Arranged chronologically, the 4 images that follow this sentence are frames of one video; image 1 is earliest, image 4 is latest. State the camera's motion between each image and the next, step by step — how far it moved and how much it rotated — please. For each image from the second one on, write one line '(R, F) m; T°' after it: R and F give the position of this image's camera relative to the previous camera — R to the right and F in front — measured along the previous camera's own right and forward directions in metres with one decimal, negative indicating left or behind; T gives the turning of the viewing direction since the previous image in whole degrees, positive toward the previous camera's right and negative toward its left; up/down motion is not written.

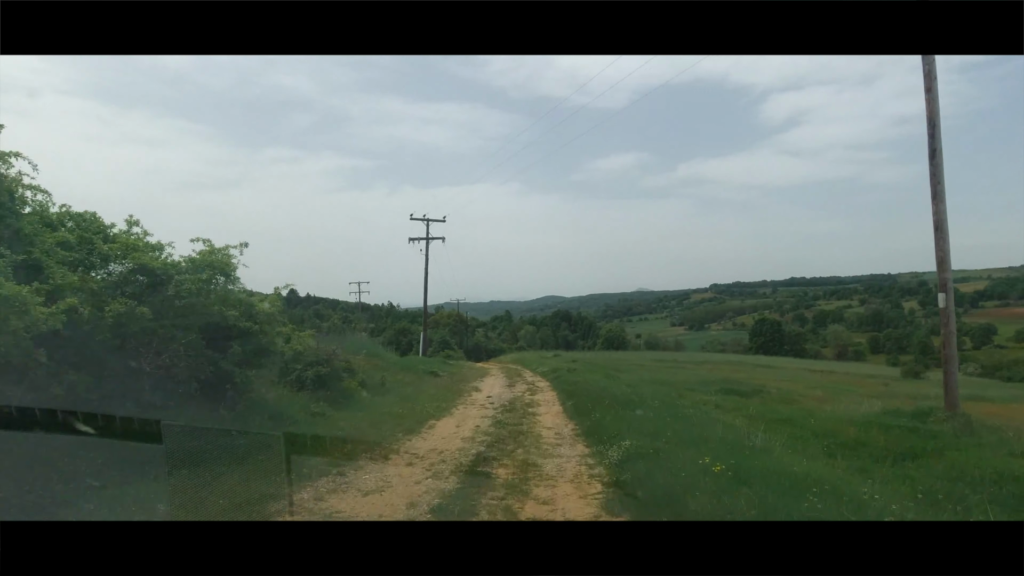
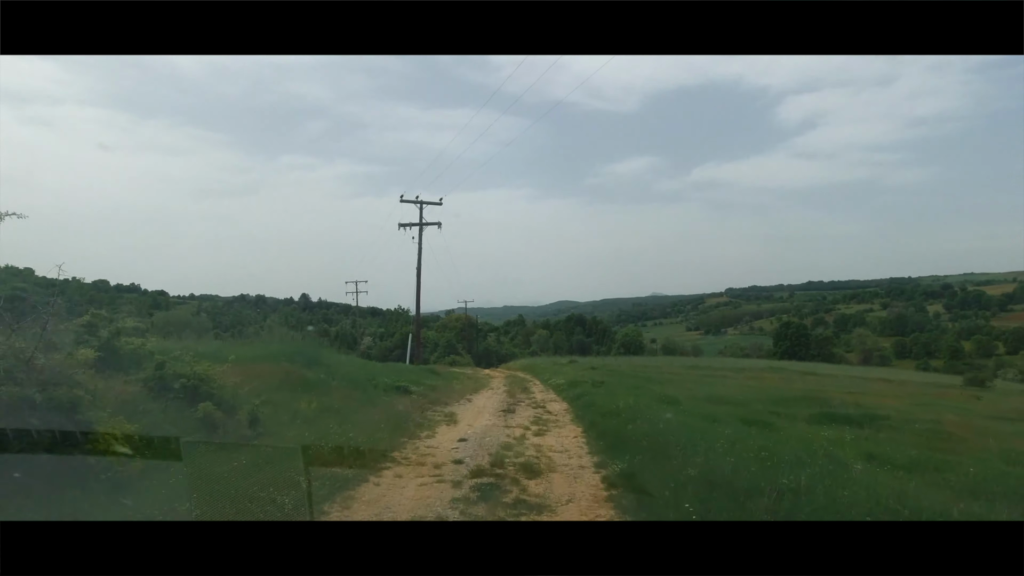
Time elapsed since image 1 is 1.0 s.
(0.0, +0.9) m; -1°
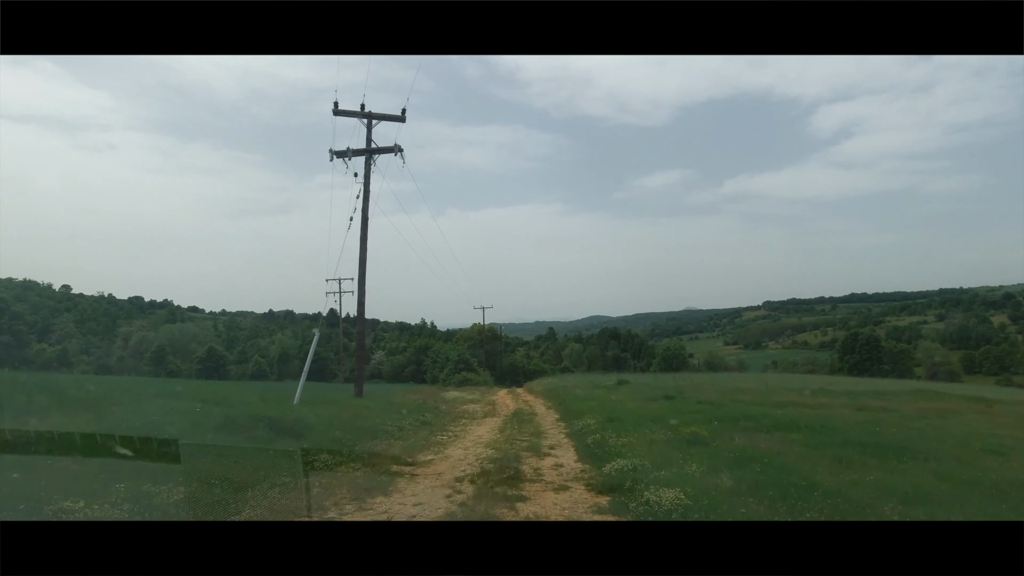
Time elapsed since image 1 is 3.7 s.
(+0.1, +2.2) m; -3°
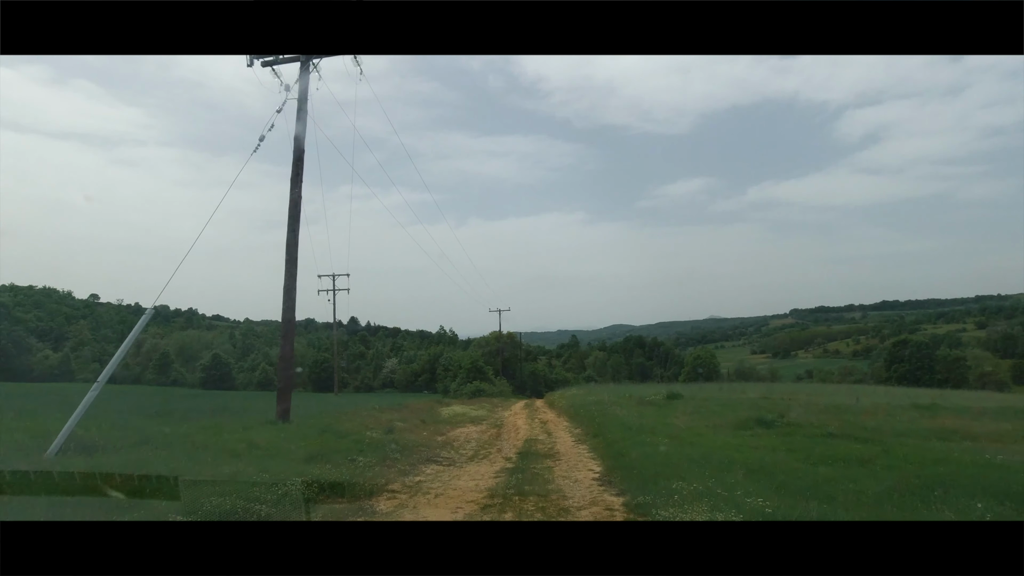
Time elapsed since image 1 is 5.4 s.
(0.0, +1.1) m; -2°
